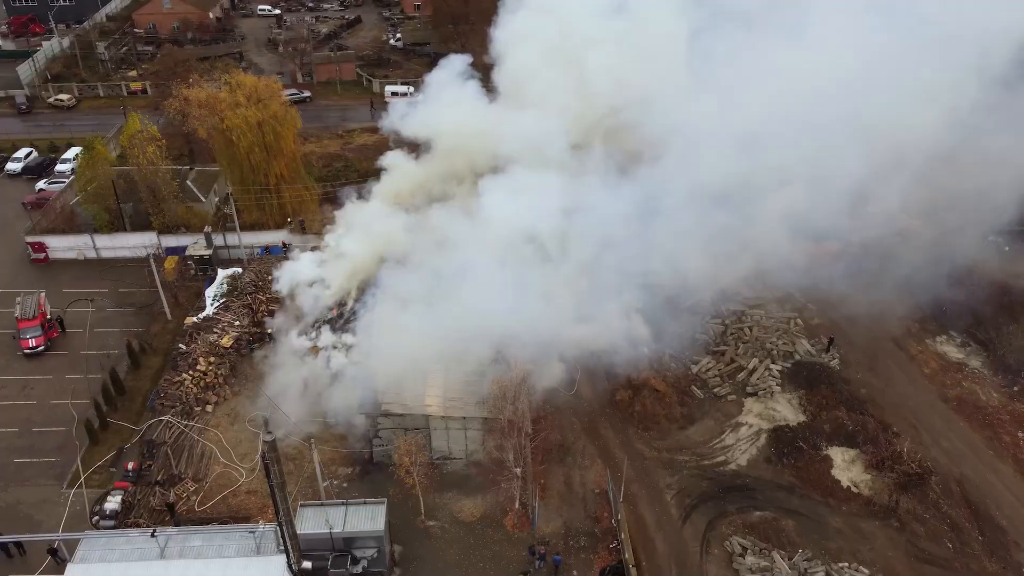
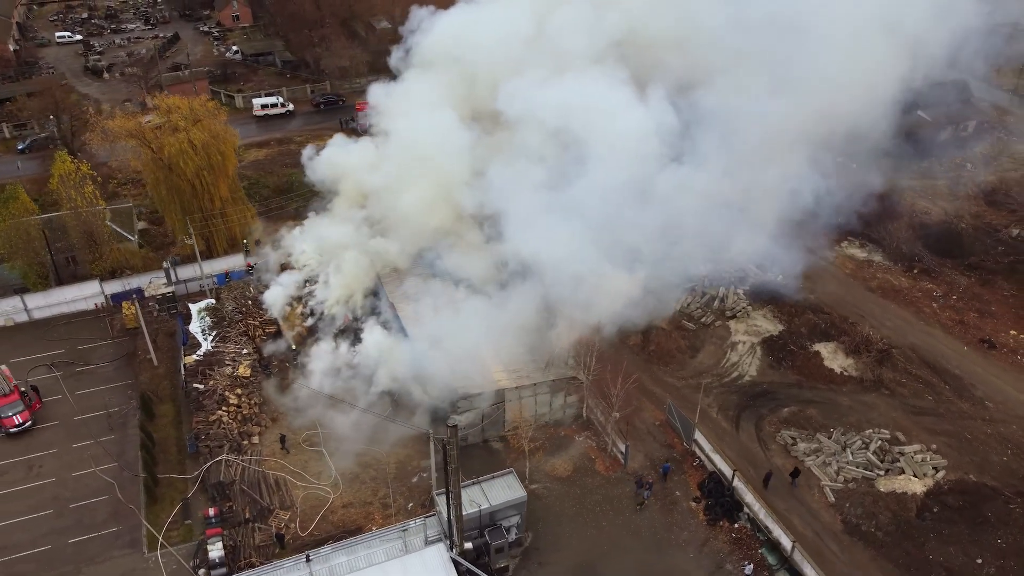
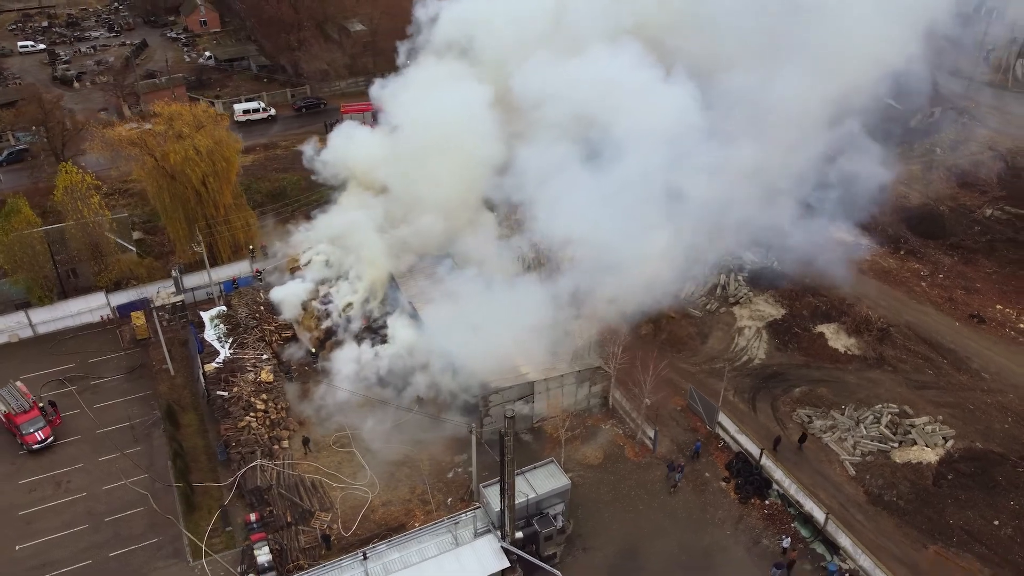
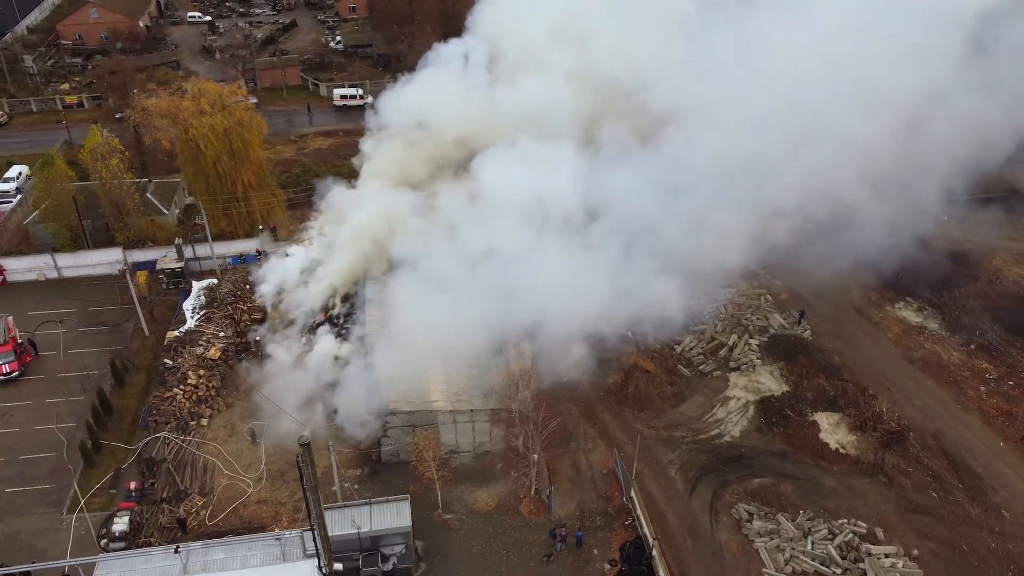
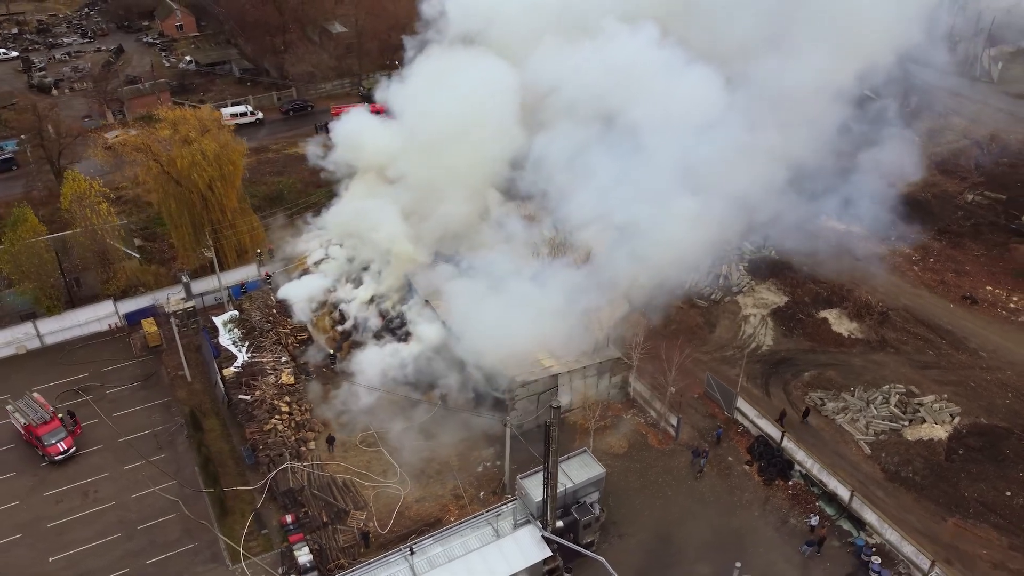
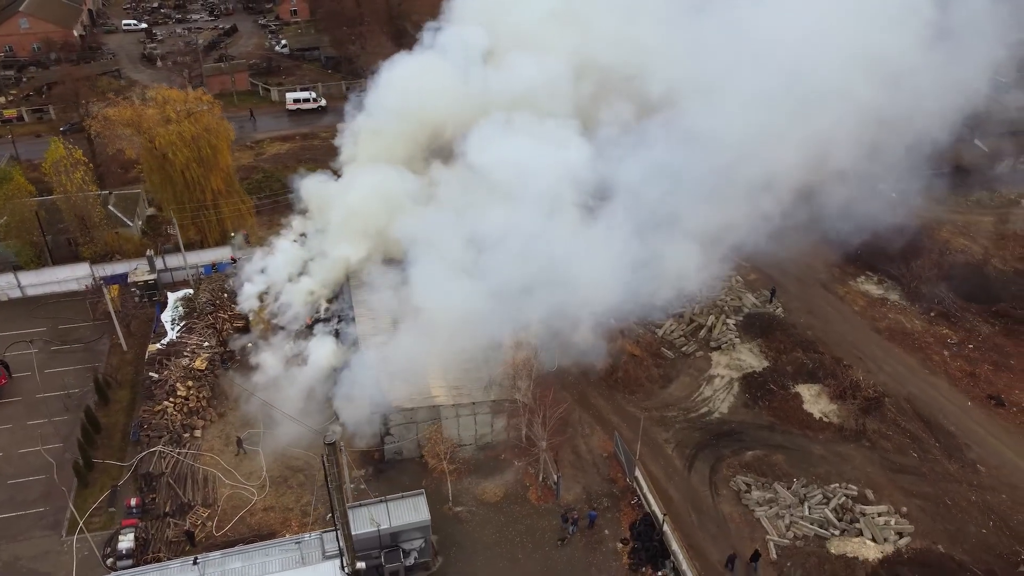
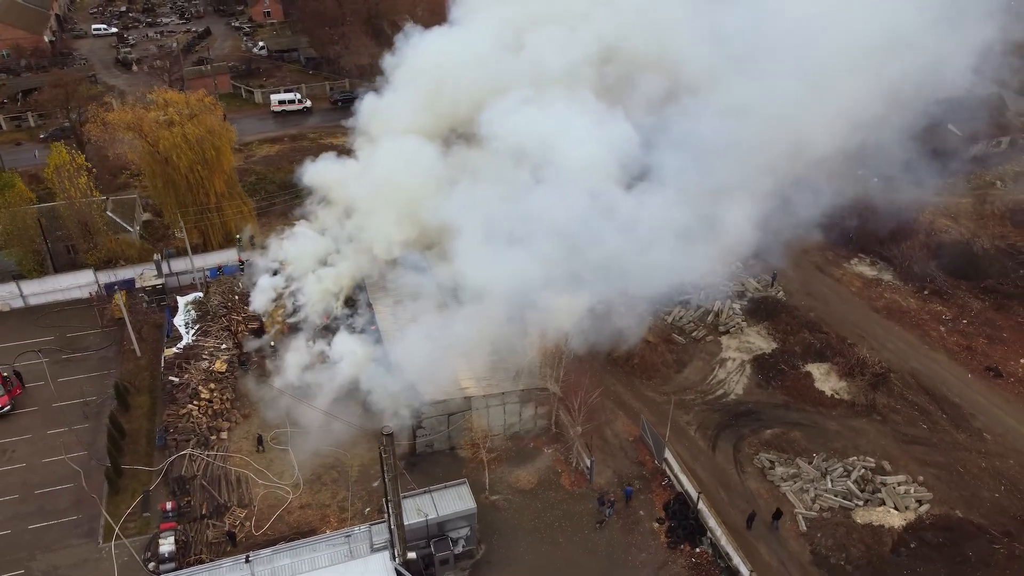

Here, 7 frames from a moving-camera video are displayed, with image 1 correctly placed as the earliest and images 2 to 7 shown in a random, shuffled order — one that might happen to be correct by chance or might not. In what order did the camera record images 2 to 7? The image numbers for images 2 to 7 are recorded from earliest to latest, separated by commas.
4, 6, 7, 2, 3, 5
